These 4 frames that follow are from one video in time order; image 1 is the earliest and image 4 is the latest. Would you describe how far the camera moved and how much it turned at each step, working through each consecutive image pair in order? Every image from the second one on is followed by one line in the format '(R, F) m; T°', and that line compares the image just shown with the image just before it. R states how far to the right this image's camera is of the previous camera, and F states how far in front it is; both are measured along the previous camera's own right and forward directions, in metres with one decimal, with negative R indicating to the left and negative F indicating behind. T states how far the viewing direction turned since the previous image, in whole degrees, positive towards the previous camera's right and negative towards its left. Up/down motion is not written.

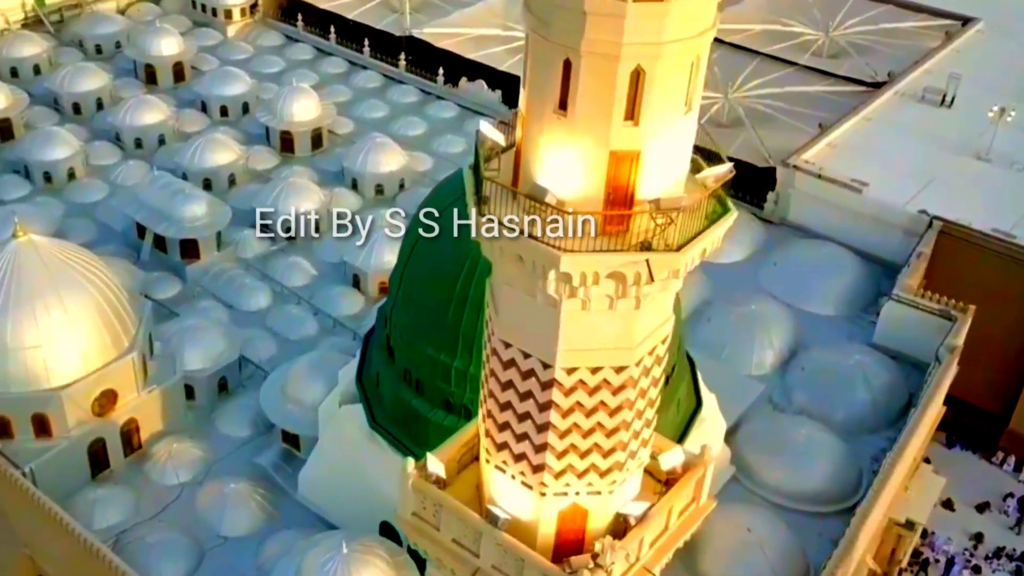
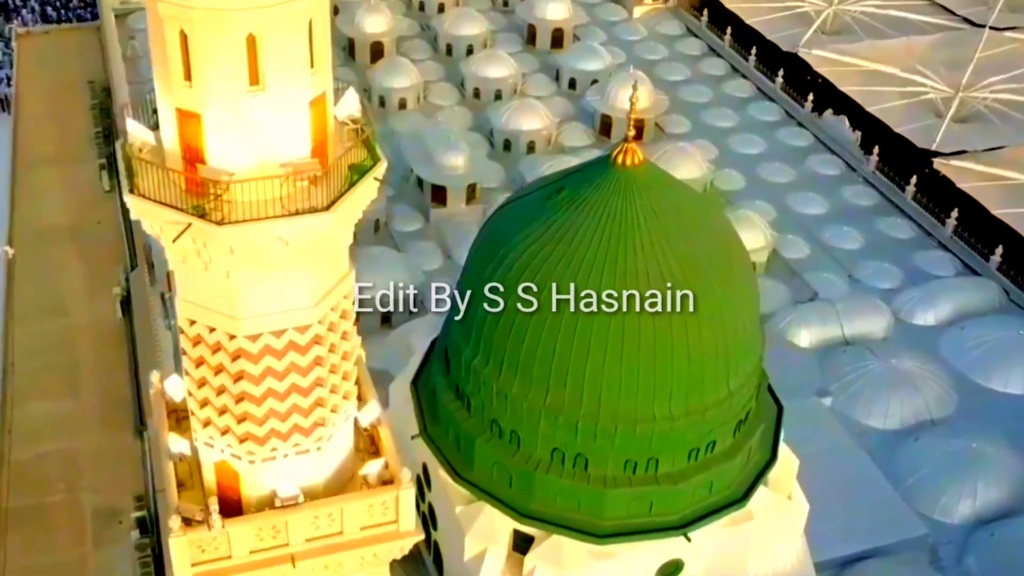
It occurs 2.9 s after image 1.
(+5.3, +1.8) m; -27°
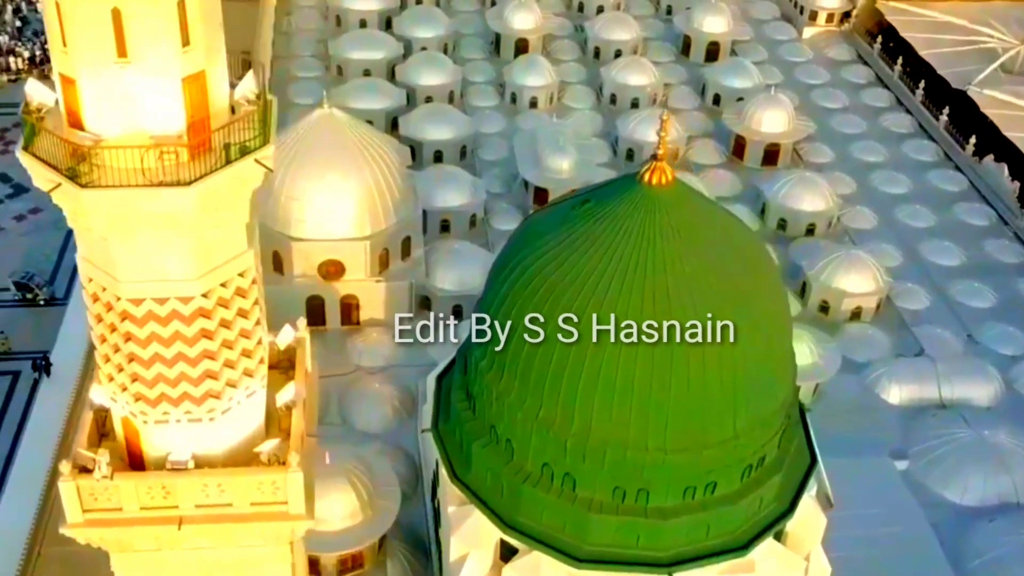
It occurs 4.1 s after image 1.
(+2.1, +0.4) m; -11°
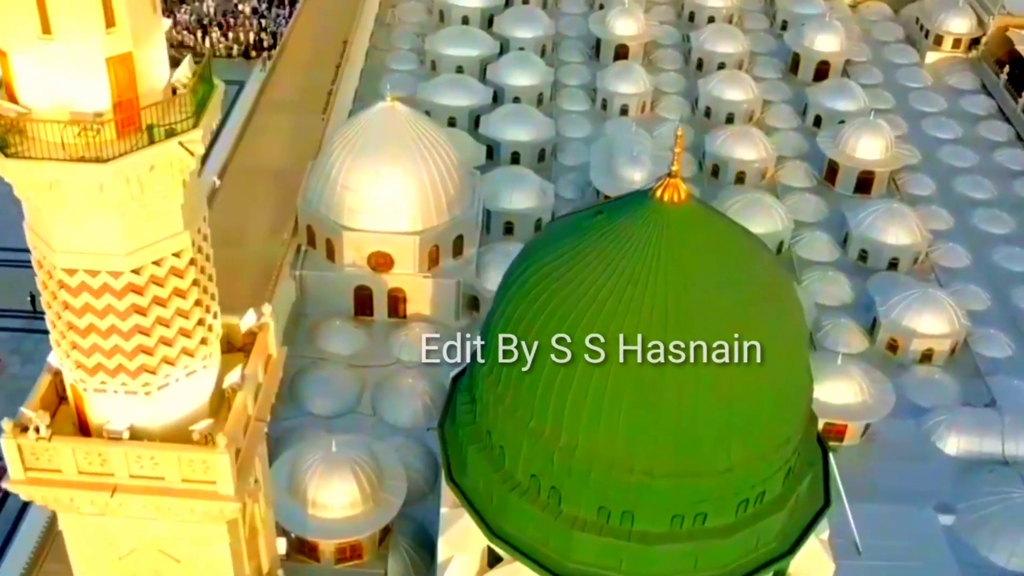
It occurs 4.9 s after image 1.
(+1.5, +0.2) m; -7°
